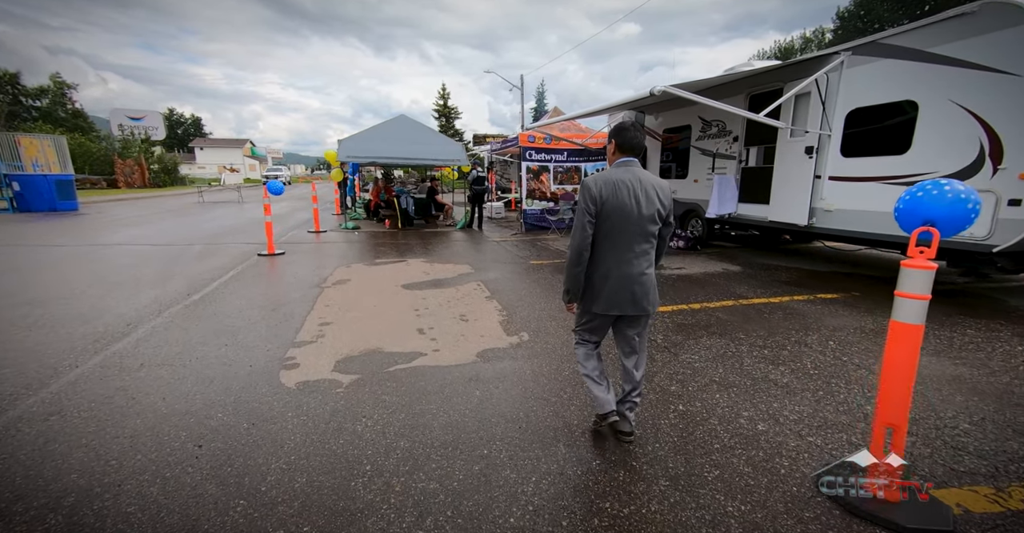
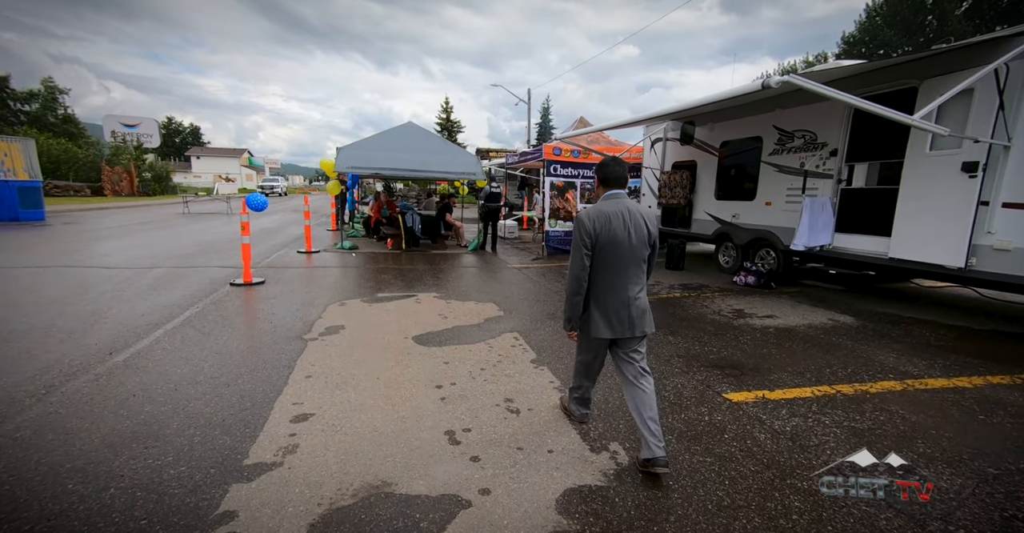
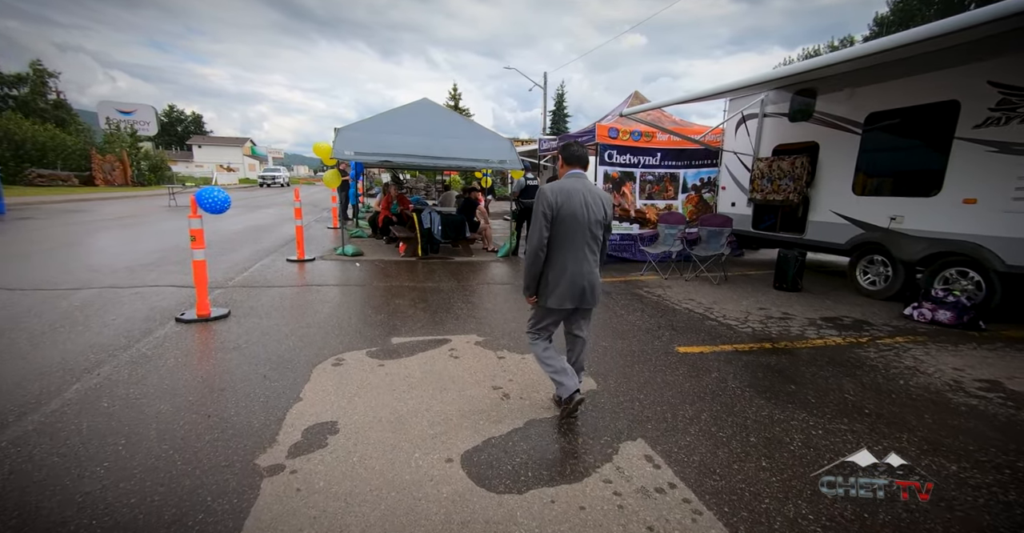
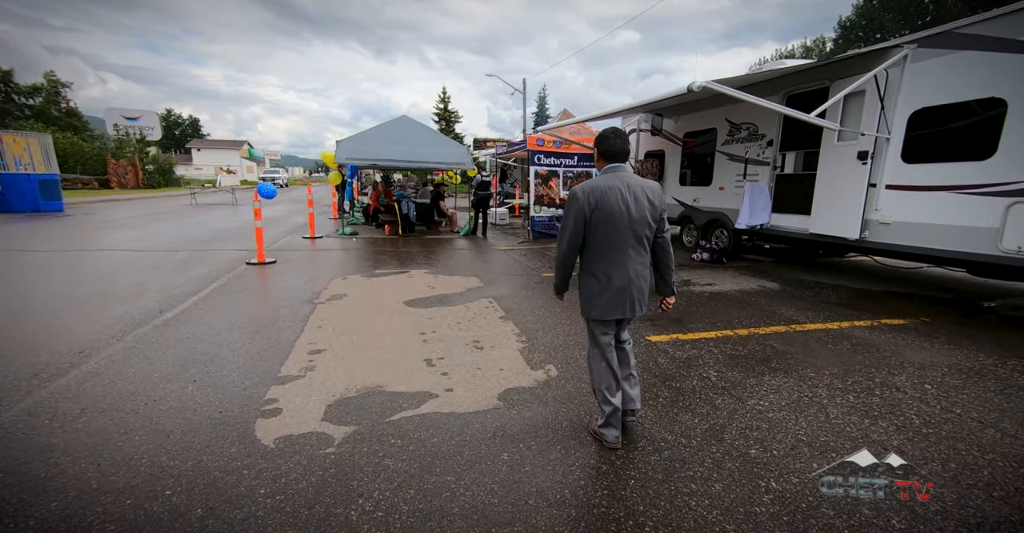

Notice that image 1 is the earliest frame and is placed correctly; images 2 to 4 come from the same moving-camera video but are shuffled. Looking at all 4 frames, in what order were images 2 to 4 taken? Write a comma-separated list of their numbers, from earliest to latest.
4, 2, 3
